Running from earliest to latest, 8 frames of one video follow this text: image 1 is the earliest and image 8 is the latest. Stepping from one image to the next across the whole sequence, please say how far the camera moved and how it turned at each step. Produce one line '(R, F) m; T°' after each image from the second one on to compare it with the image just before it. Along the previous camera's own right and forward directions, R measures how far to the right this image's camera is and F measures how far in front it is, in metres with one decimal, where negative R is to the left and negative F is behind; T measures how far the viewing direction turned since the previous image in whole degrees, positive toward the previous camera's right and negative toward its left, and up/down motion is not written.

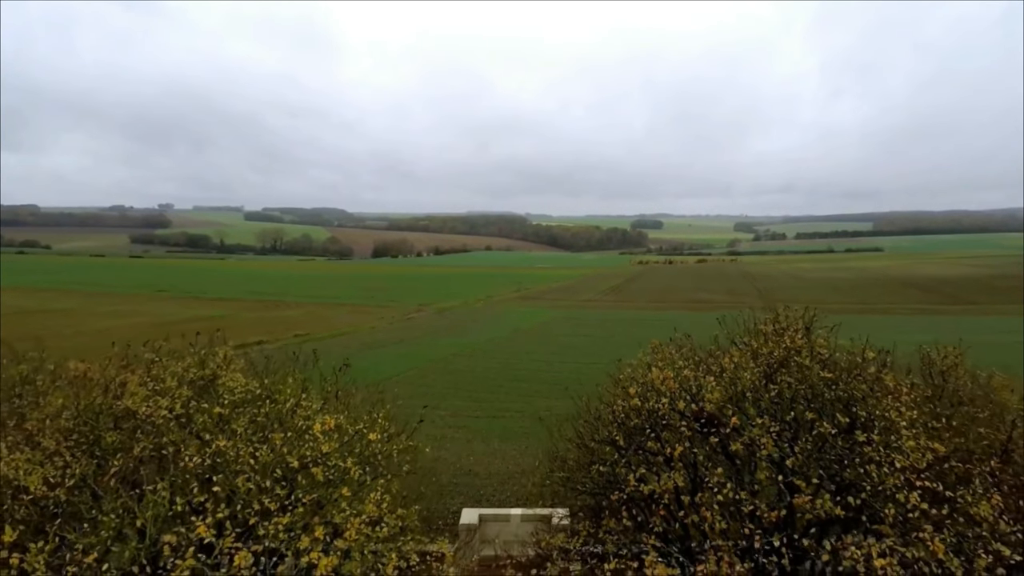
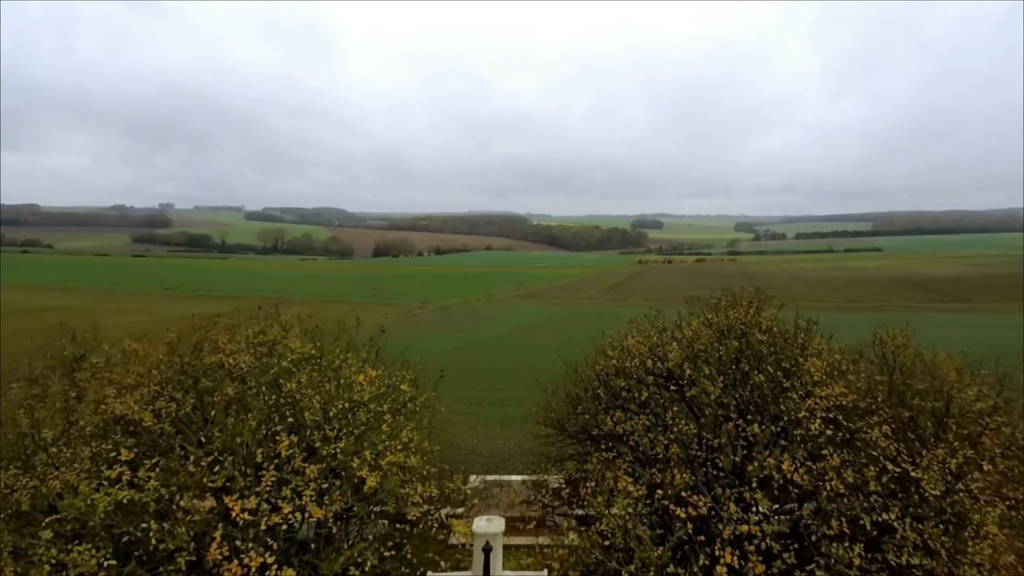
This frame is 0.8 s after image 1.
(0.0, -2.0) m; 0°
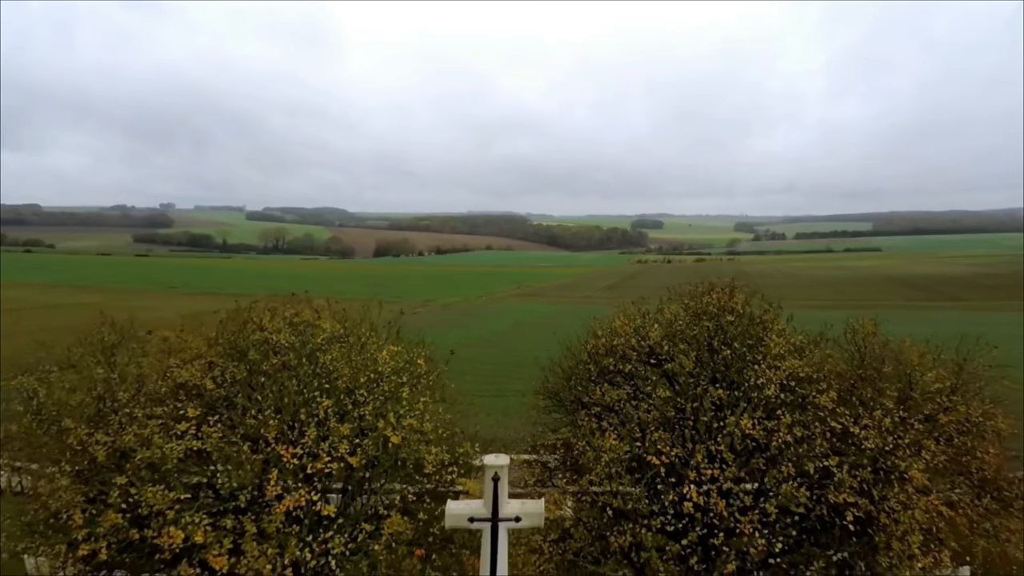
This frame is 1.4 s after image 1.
(0.0, -1.5) m; 0°
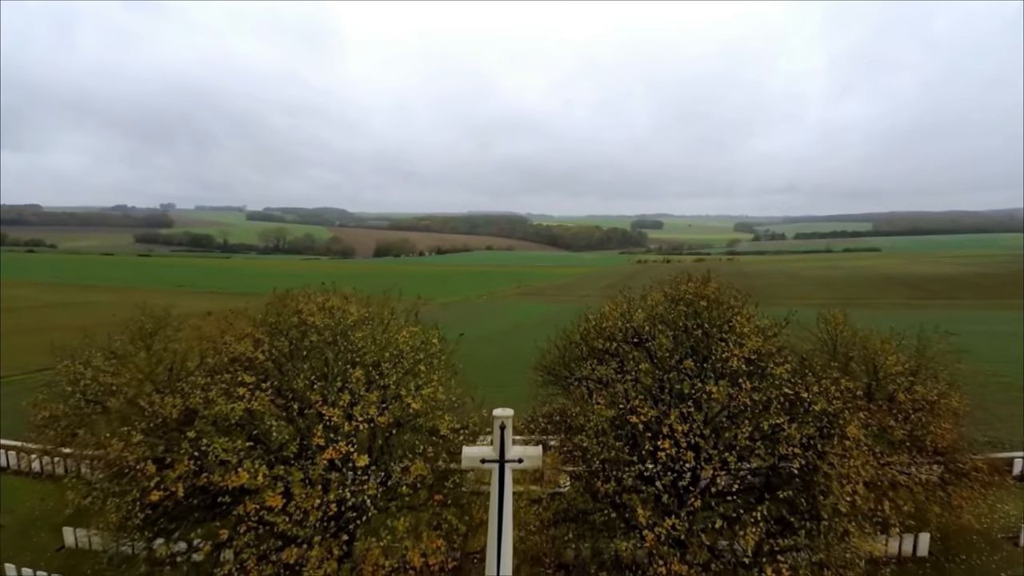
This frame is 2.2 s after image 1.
(-0.1, -1.8) m; 0°
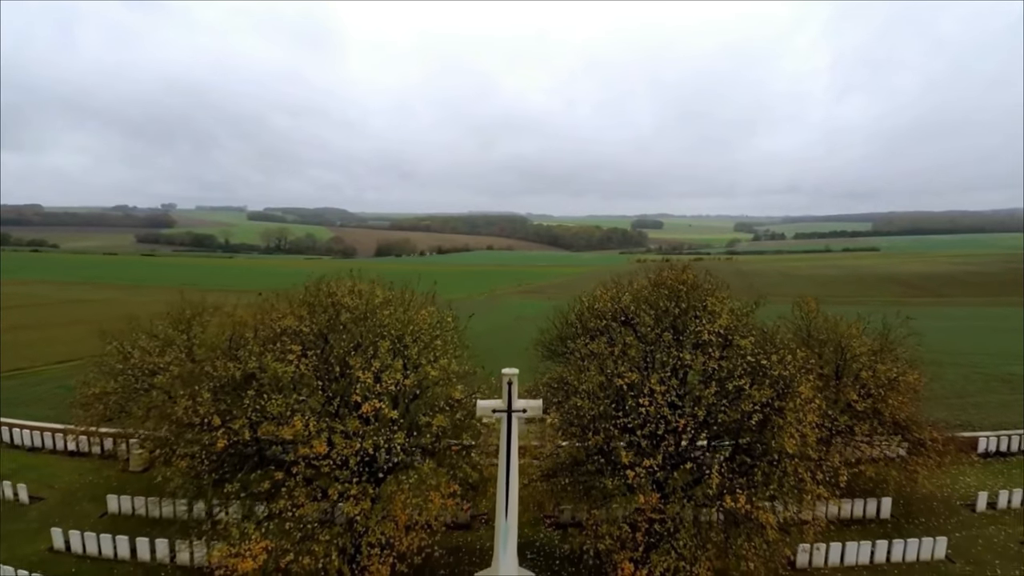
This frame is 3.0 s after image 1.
(-0.1, -2.1) m; 0°
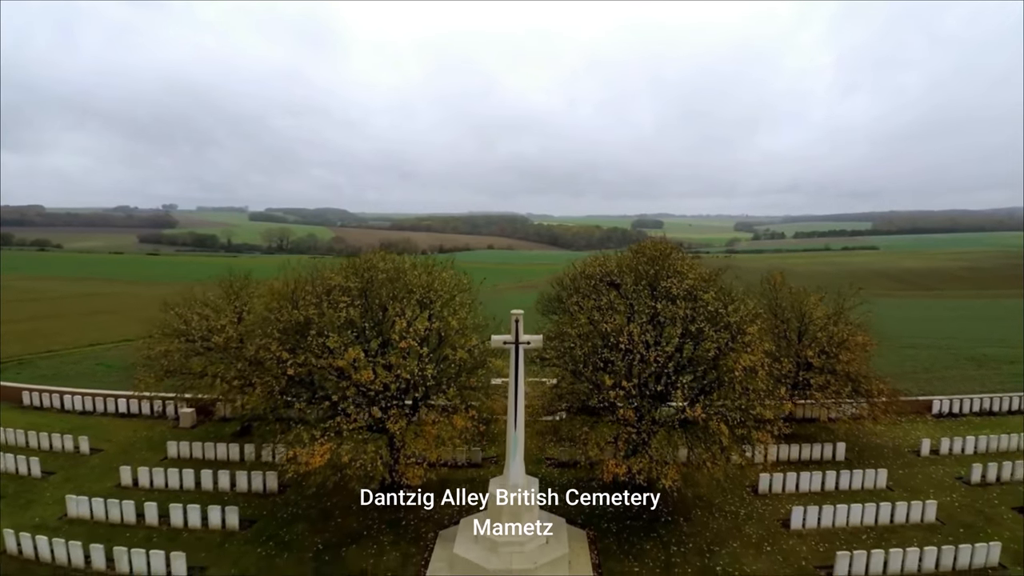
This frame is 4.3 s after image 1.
(-0.2, -3.2) m; 0°
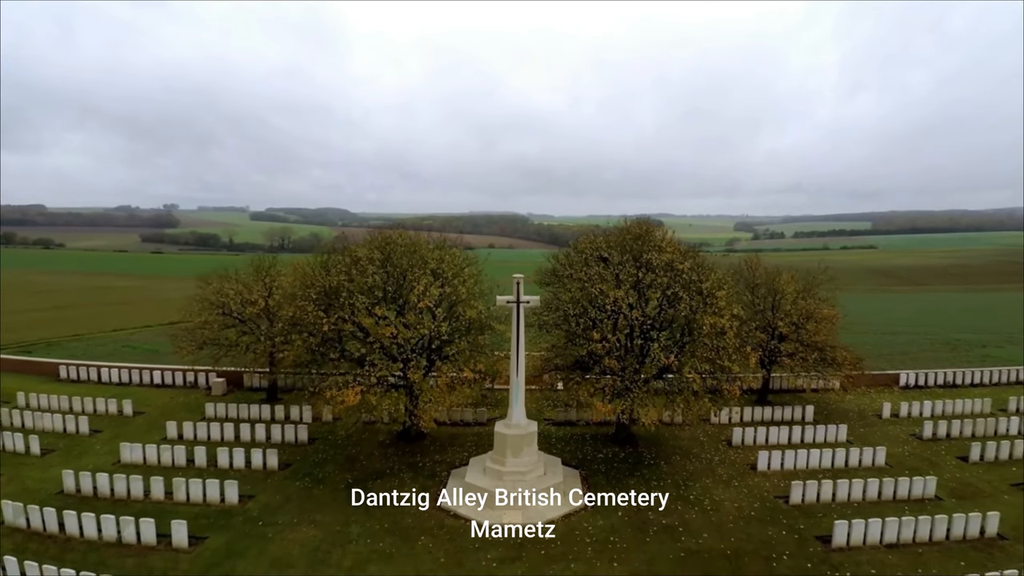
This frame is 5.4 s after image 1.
(-0.1, -2.7) m; 0°
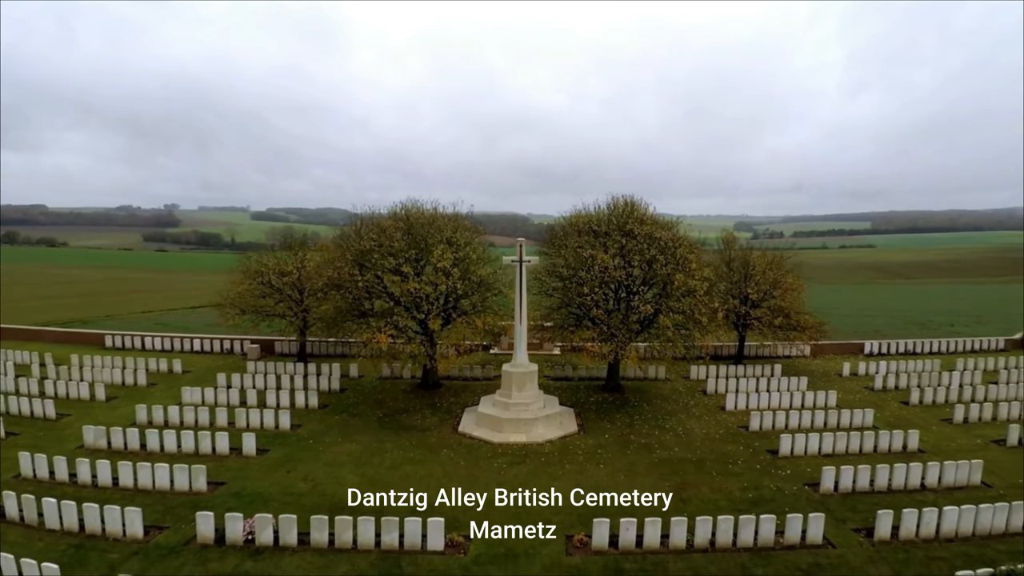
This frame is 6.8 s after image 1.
(-0.2, -3.6) m; 0°
